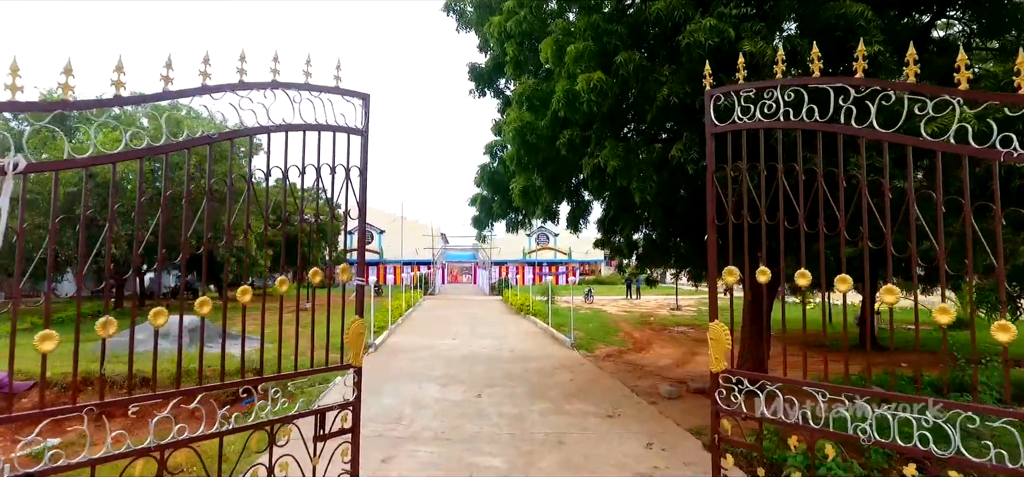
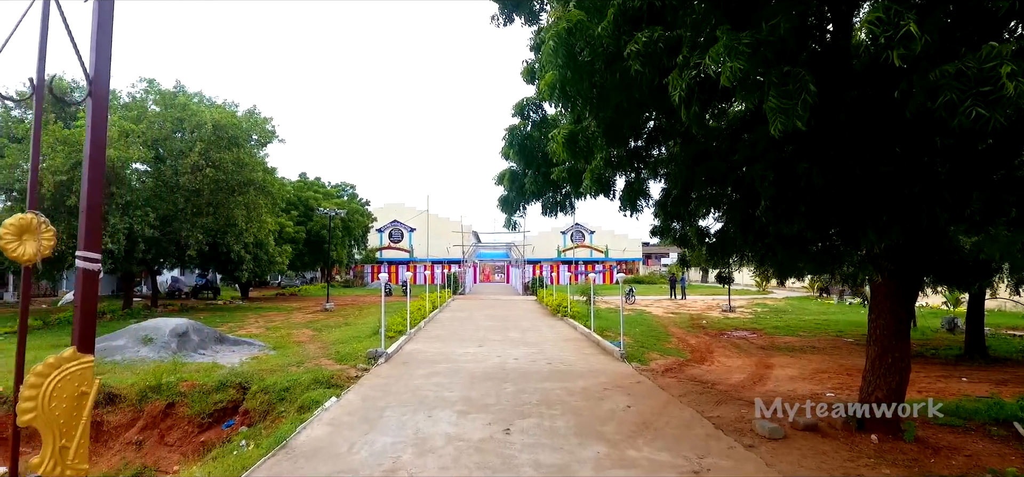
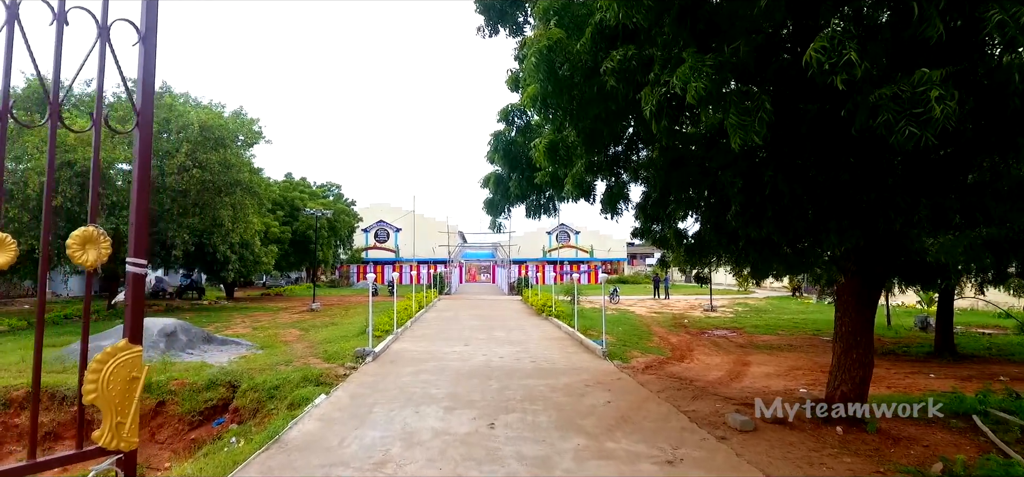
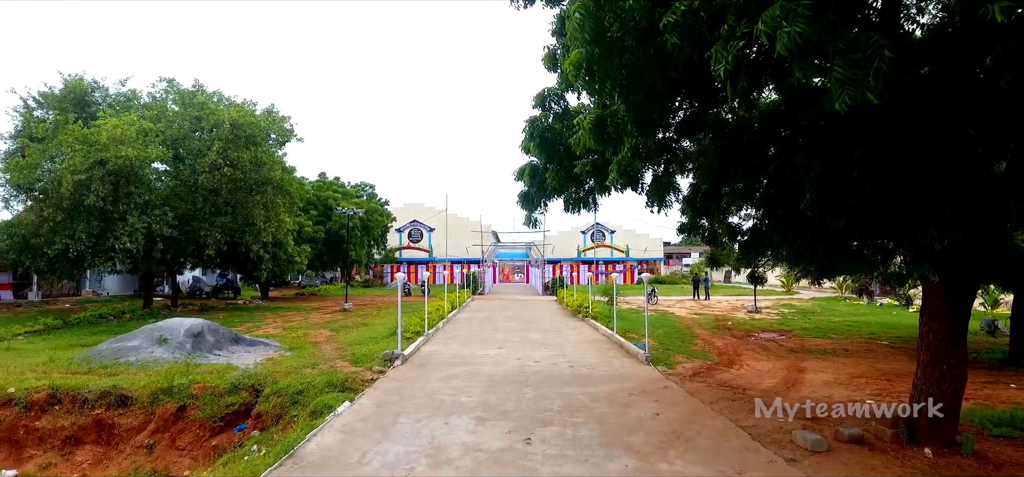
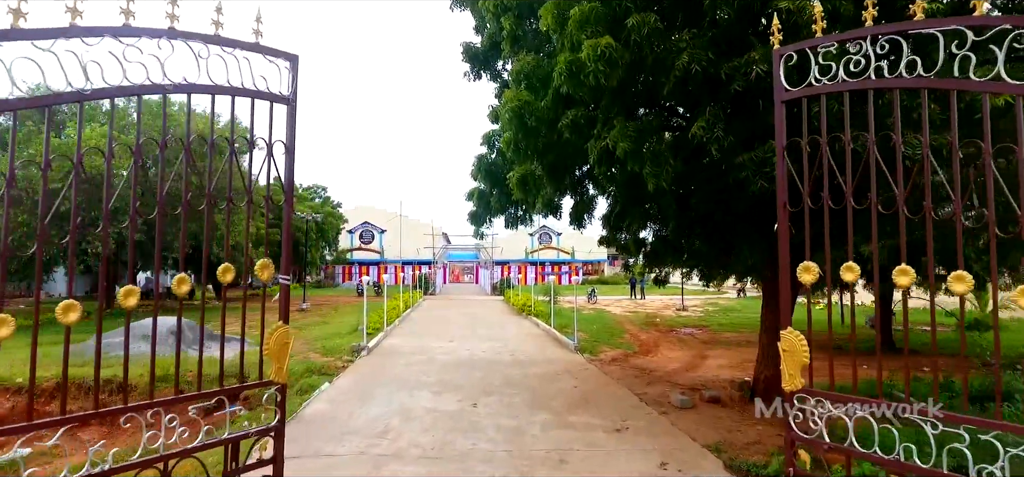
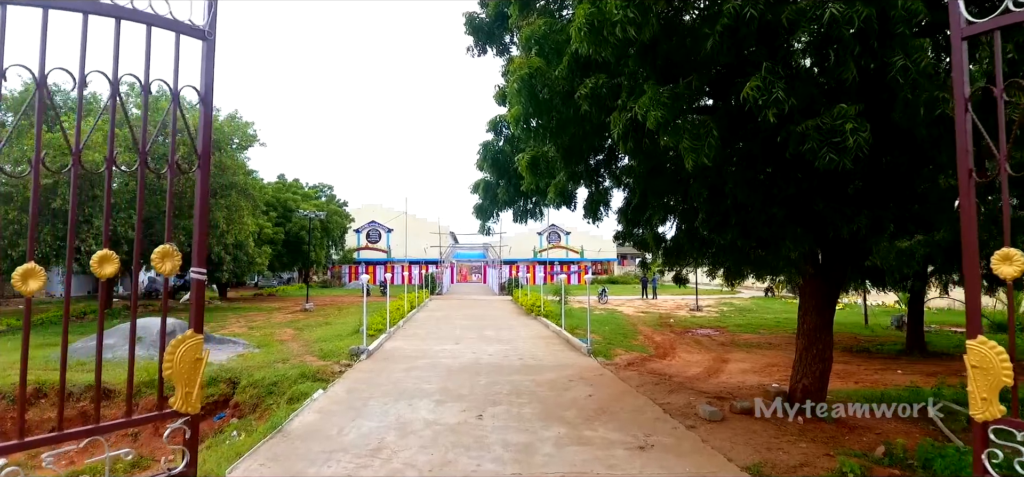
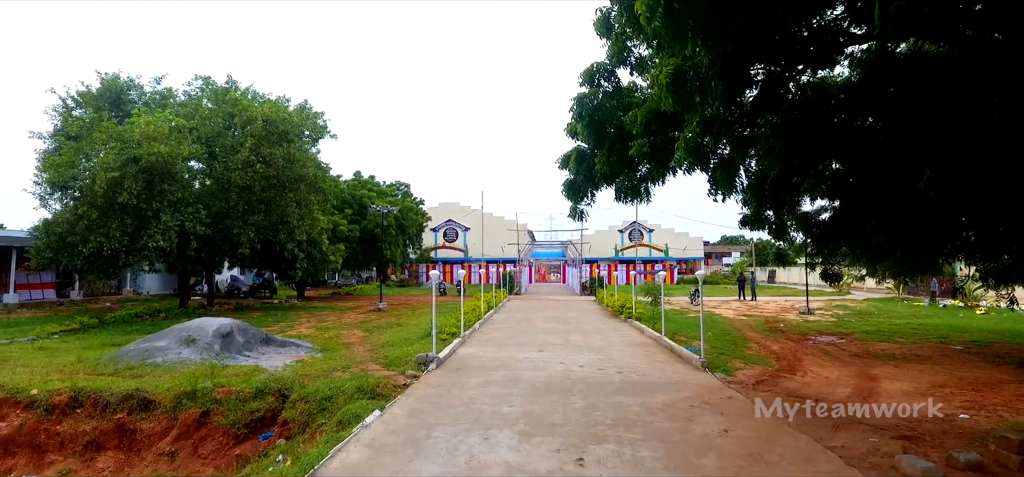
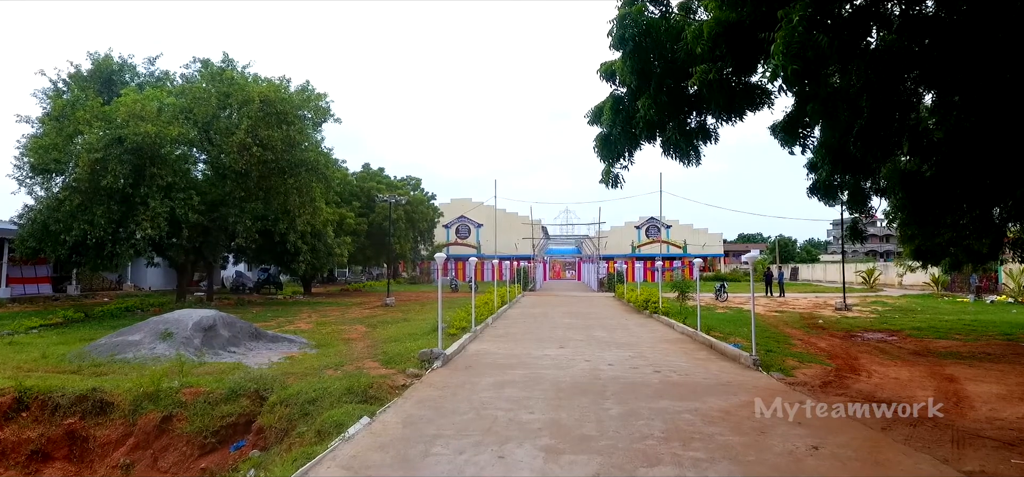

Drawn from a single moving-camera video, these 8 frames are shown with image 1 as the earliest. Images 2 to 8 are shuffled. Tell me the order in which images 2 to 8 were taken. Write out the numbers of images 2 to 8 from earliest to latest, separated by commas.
5, 6, 3, 2, 4, 7, 8
